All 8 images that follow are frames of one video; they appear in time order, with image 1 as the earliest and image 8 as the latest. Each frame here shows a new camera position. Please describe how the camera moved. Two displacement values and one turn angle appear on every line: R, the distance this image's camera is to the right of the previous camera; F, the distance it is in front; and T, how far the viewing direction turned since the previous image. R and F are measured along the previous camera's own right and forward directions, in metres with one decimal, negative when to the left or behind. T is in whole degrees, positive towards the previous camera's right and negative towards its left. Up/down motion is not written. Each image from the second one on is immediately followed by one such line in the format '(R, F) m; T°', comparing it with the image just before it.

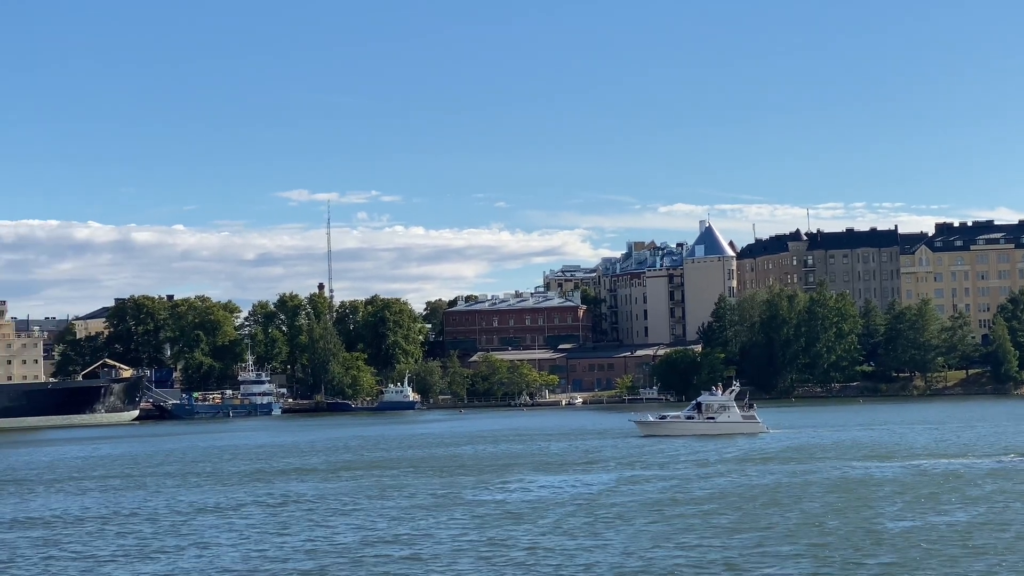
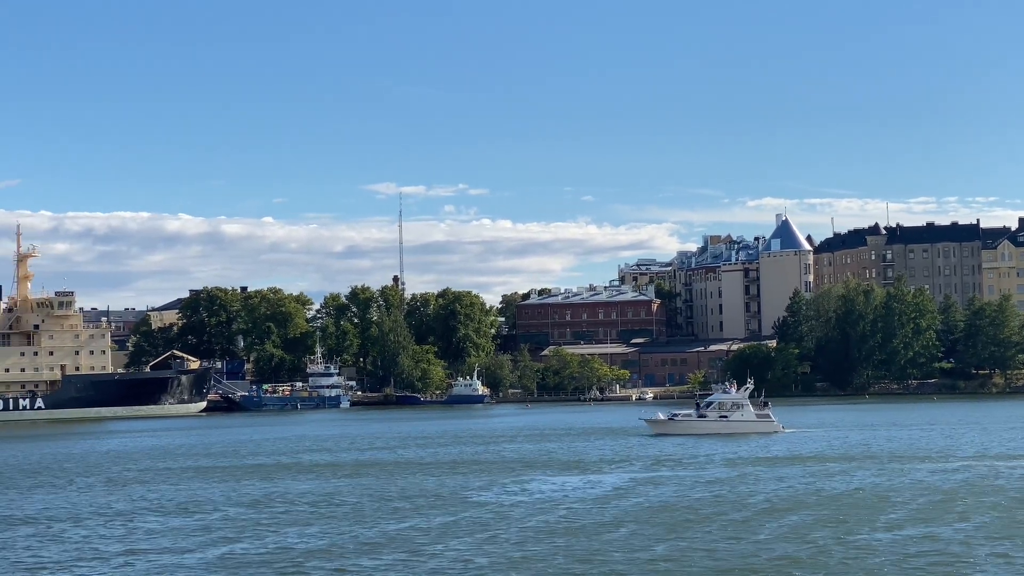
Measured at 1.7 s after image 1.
(+1.2, +1.0) m; -3°
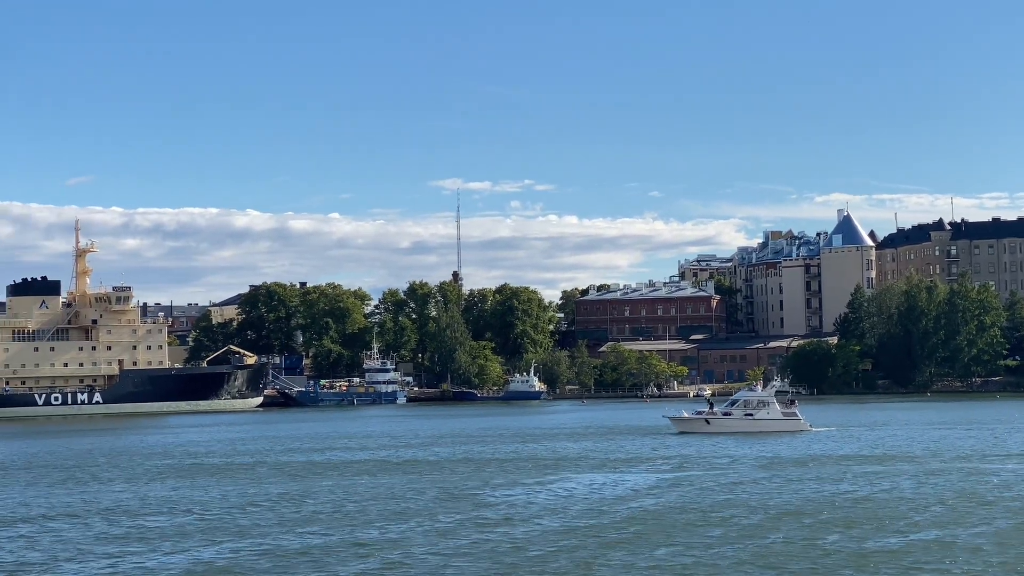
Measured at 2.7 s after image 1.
(+0.7, +0.5) m; -2°
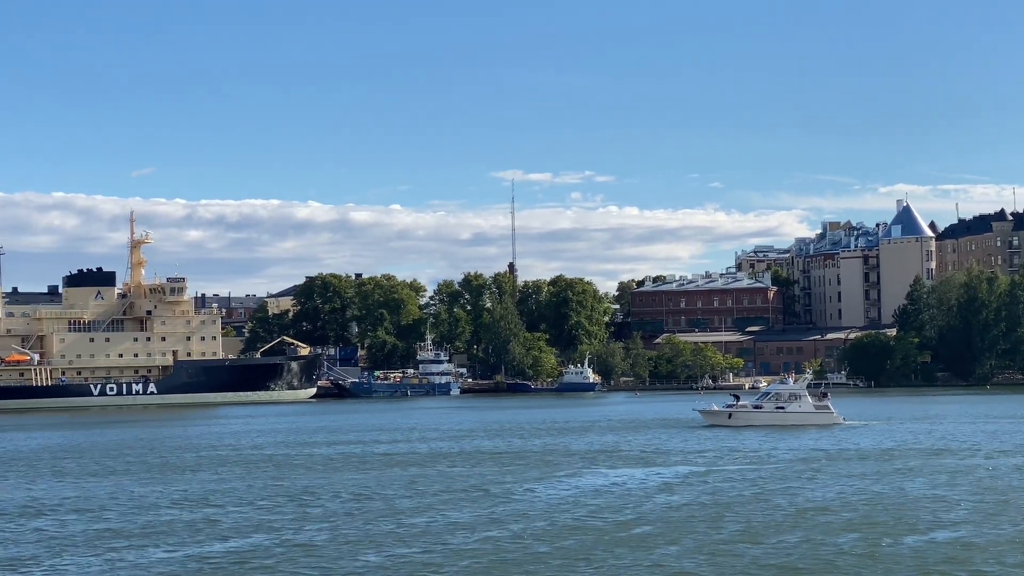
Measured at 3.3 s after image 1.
(+0.5, +0.4) m; -2°
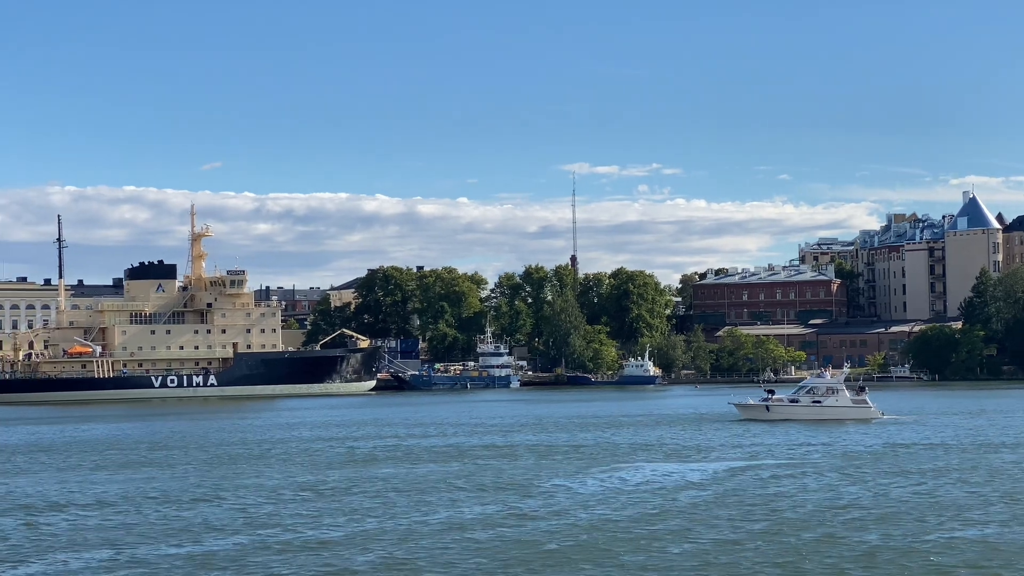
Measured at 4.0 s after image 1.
(+0.5, +0.3) m; -2°
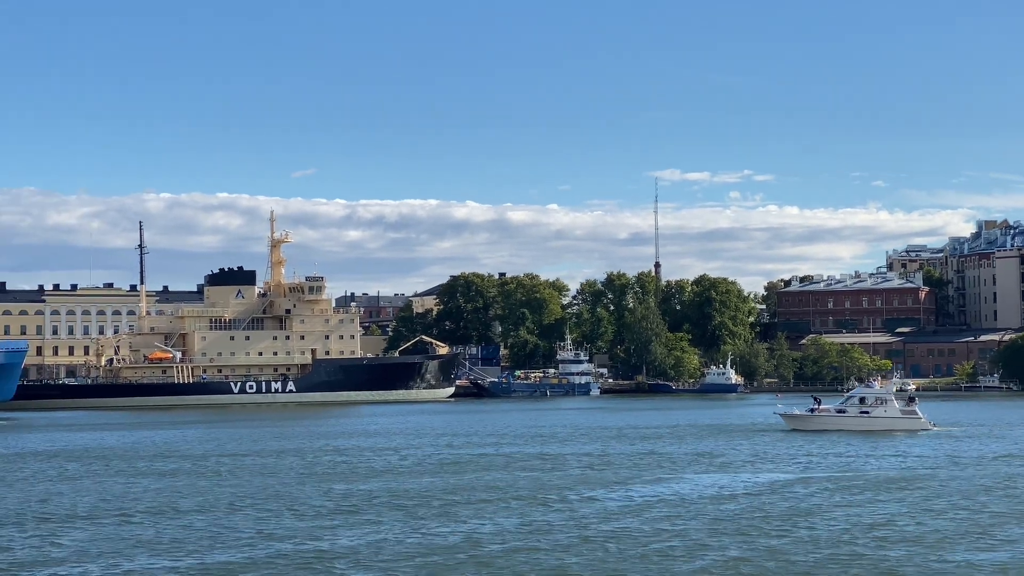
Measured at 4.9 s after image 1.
(+0.7, +0.6) m; -3°
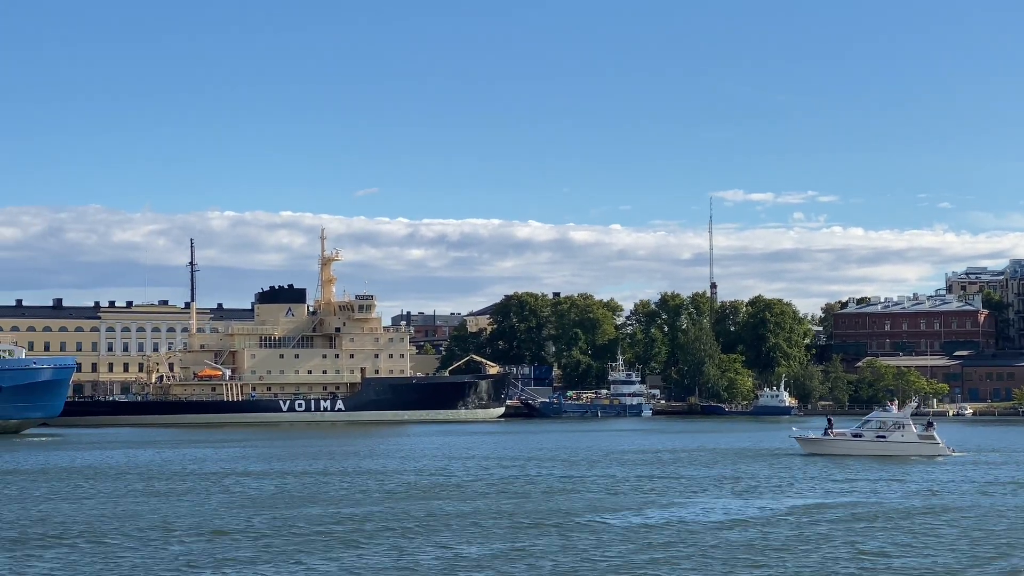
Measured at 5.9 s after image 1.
(+0.7, +0.5) m; -2°
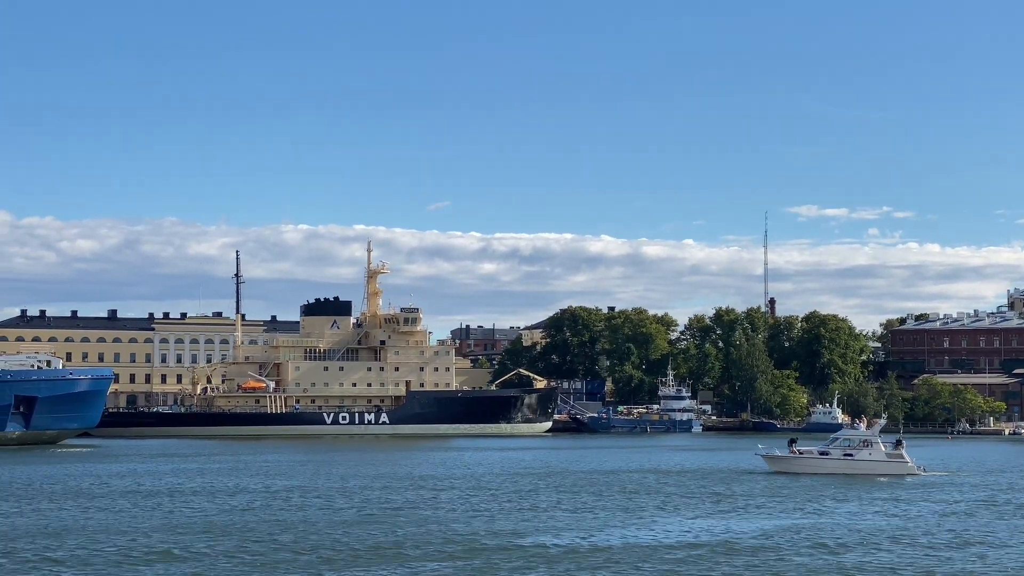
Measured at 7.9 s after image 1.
(+1.6, +0.8) m; -3°
